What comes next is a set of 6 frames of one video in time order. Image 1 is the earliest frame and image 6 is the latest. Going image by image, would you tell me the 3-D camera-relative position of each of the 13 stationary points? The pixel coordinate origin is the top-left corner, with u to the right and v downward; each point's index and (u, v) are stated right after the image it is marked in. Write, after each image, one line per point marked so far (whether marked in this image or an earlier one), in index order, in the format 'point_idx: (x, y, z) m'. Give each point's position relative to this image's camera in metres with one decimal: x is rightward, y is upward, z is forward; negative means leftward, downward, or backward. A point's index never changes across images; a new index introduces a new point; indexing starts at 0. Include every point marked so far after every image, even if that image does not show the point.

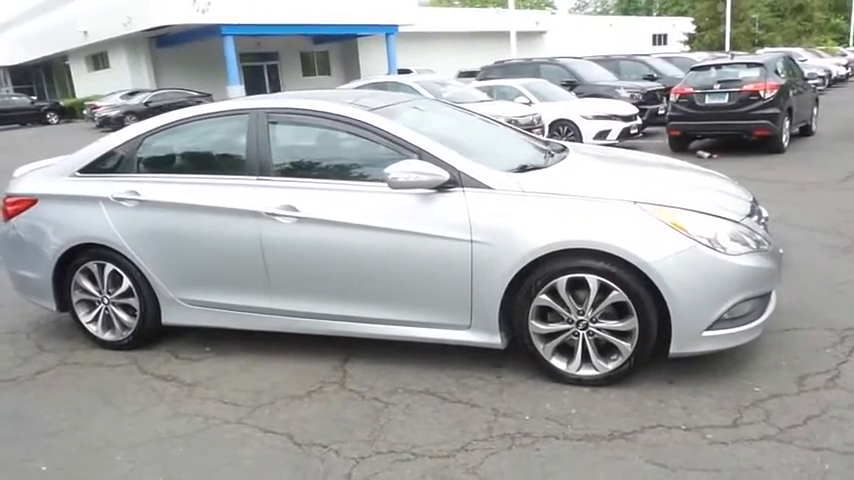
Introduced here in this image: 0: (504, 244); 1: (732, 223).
0: (+0.4, 0.0, +3.4) m
1: (+1.5, +0.1, +3.3) m
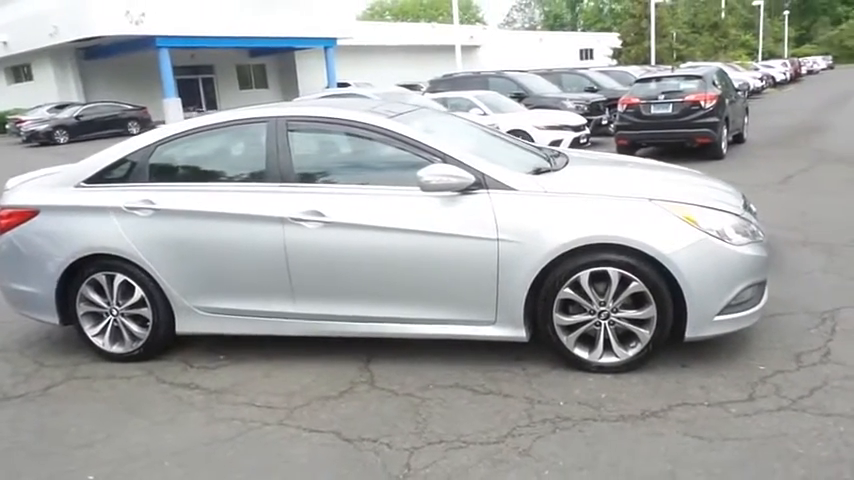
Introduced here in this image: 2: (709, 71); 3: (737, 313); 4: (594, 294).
0: (+0.5, 0.0, +3.6) m
1: (+1.6, +0.1, +3.6) m
2: (+4.4, +2.6, +10.9) m
3: (+1.6, -0.4, +3.6) m
4: (+0.9, -0.3, +3.6) m
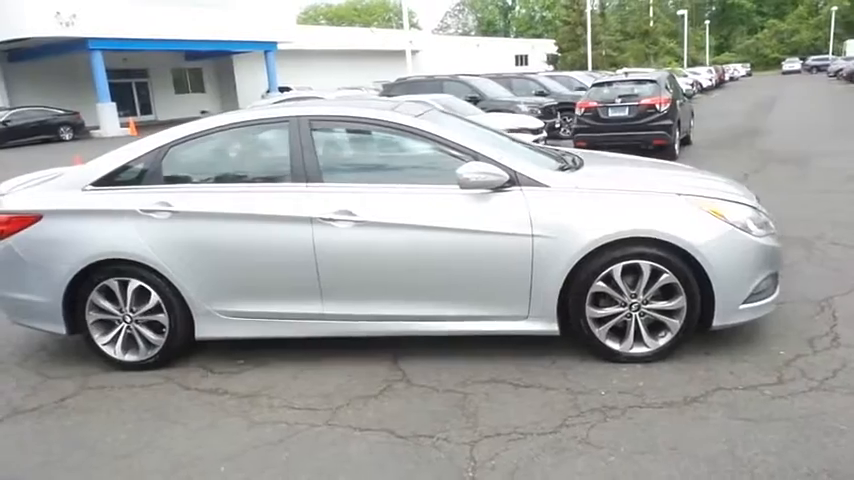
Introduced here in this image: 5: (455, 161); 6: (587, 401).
0: (+0.7, 0.0, +3.7) m
1: (+1.8, +0.2, +3.8) m
2: (+3.8, +2.7, +11.3) m
3: (+1.8, -0.3, +3.8) m
4: (+1.1, -0.2, +3.7) m
5: (0.0, +0.5, +3.9) m
6: (+0.8, -0.8, +3.4) m
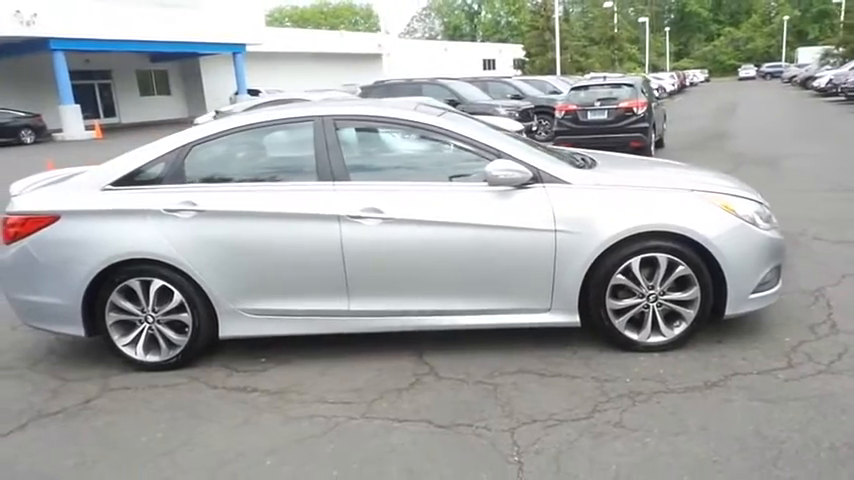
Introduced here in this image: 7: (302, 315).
0: (+0.9, 0.0, +3.8) m
1: (+1.9, +0.2, +4.0) m
2: (+3.5, +2.7, +11.7) m
3: (+1.9, -0.3, +4.0) m
4: (+1.2, -0.2, +3.9) m
5: (+0.1, +0.5, +4.0) m
6: (+1.0, -0.8, +3.6) m
7: (-0.7, -0.4, +4.1) m
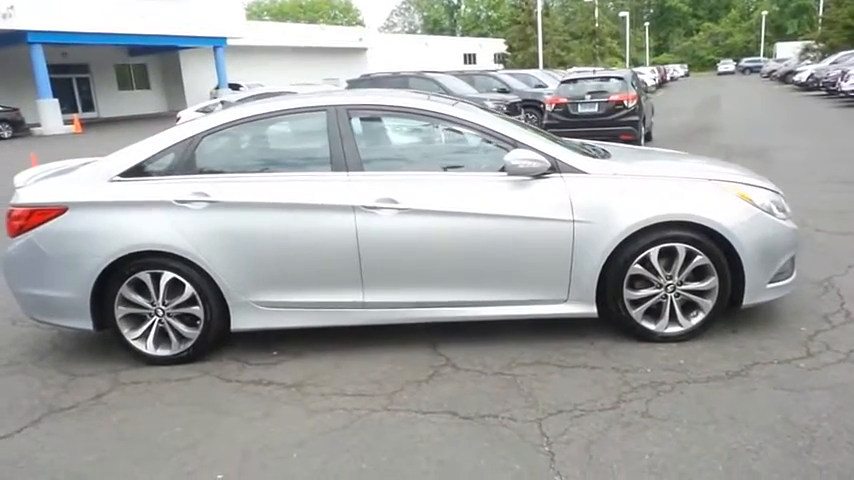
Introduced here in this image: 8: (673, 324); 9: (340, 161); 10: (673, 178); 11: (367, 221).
0: (+1.0, +0.1, +3.8) m
1: (+2.0, +0.3, +4.1) m
2: (+3.3, +2.8, +11.7) m
3: (+2.0, -0.2, +4.0) m
4: (+1.3, -0.2, +3.9) m
5: (+0.2, +0.5, +4.0) m
6: (+1.1, -0.7, +3.6) m
7: (-0.6, -0.4, +4.0) m
8: (+1.4, -0.5, +4.0) m
9: (-0.5, +0.5, +4.0) m
10: (+1.4, +0.3, +3.9) m
11: (-0.3, +0.1, +3.9) m
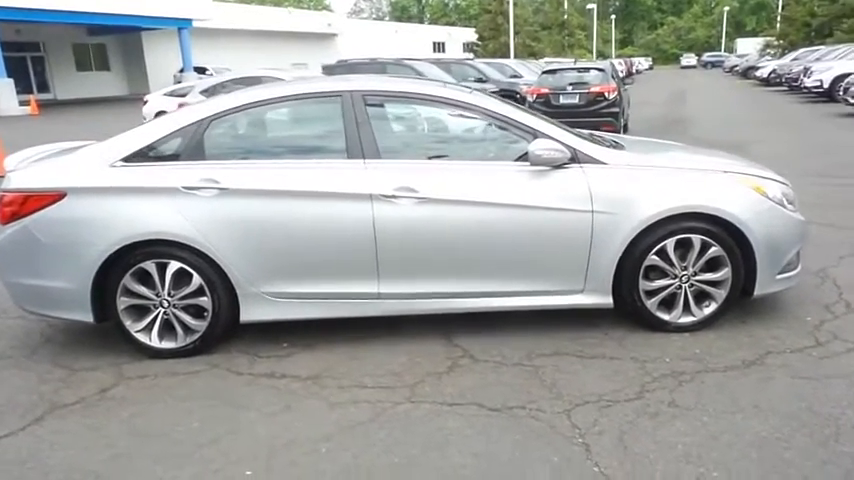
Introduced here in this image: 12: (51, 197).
0: (+1.1, +0.1, +3.8) m
1: (+2.1, +0.3, +4.1) m
2: (+3.0, +3.0, +11.8) m
3: (+2.1, -0.2, +4.1) m
4: (+1.4, -0.1, +3.9) m
5: (+0.3, +0.6, +3.9) m
6: (+1.2, -0.7, +3.6) m
7: (-0.6, -0.3, +3.9) m
8: (+1.5, -0.4, +4.0) m
9: (-0.4, +0.5, +3.9) m
10: (+1.5, +0.4, +3.9) m
11: (-0.2, +0.2, +3.8) m
12: (-2.0, +0.2, +3.8) m
